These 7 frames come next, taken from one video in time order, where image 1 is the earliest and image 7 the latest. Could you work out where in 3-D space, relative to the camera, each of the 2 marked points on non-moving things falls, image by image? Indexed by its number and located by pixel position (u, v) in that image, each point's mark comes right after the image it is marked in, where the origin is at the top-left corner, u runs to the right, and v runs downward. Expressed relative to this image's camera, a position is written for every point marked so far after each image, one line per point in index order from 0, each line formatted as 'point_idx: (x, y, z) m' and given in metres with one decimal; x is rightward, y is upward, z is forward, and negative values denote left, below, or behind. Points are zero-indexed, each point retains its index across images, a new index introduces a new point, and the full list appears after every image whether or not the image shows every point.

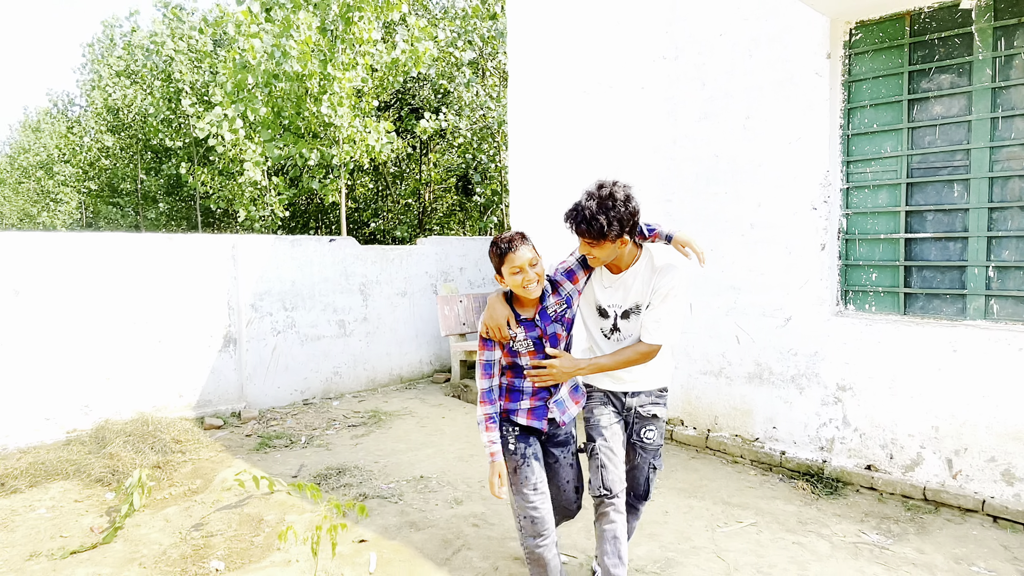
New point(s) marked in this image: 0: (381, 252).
0: (-1.5, +0.4, +7.3) m
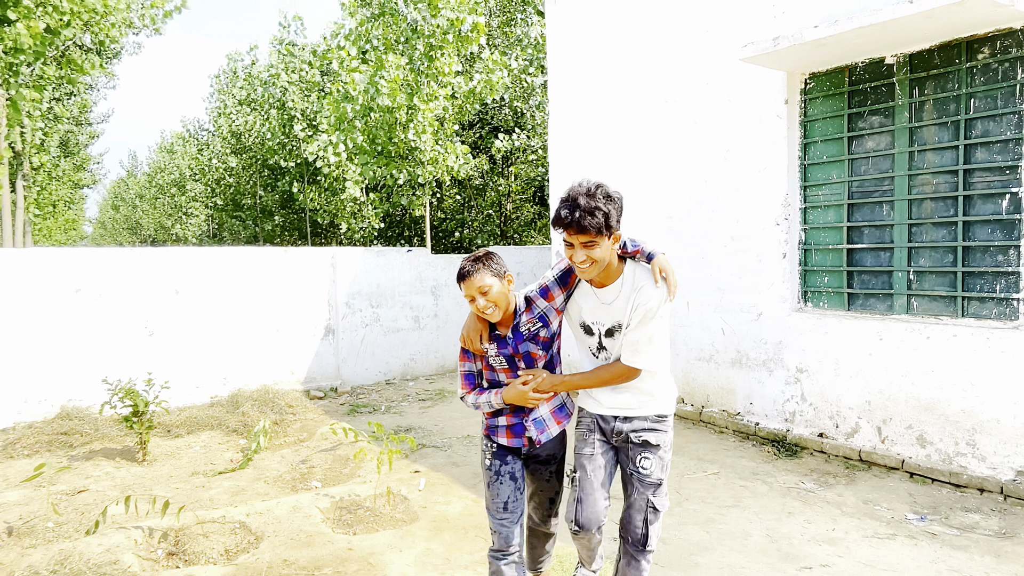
0: (-0.8, +0.4, +8.7) m
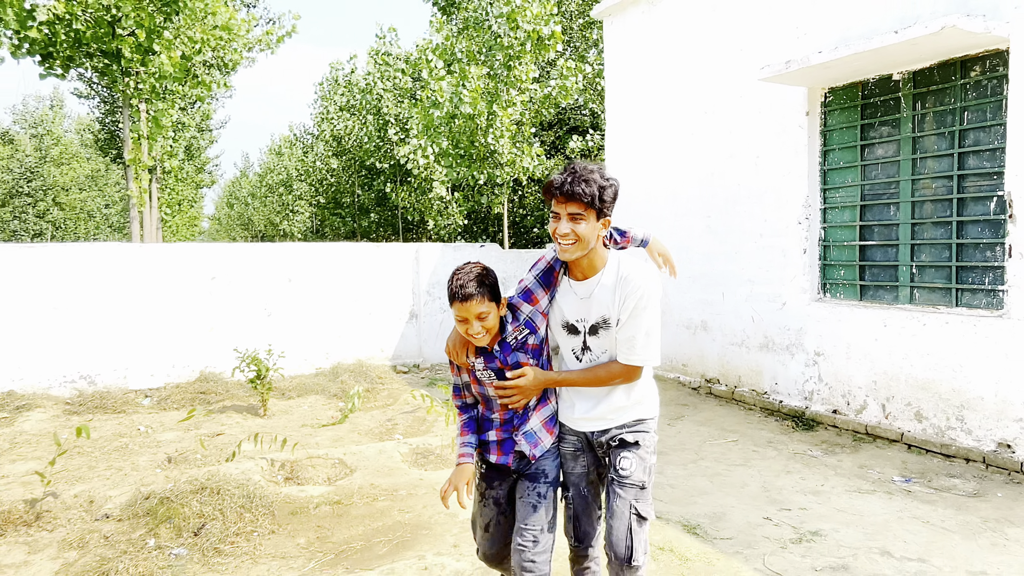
0: (+0.1, +0.5, +9.6) m
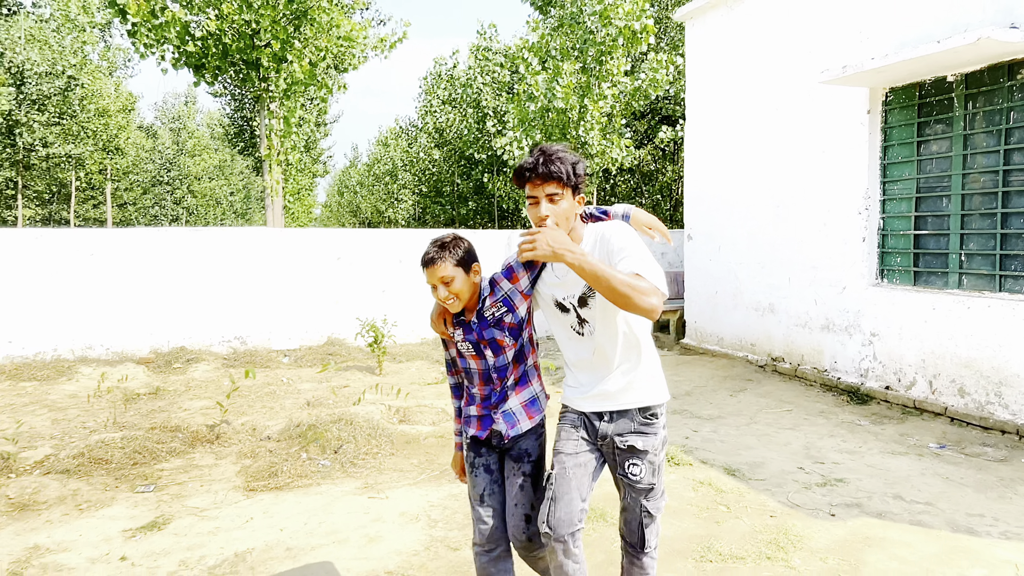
0: (+1.4, +0.7, +10.4) m
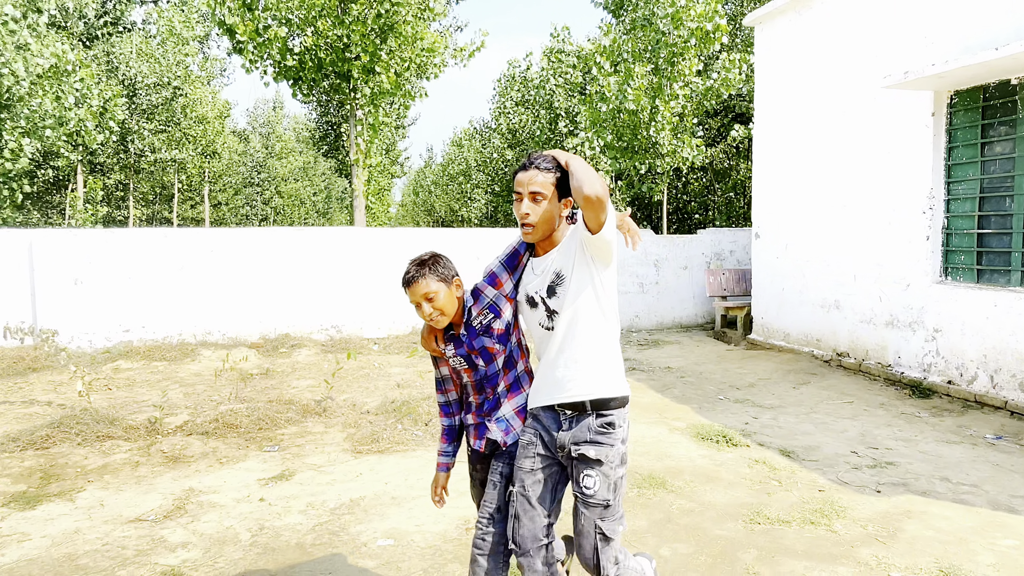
0: (+2.6, +0.8, +10.7) m
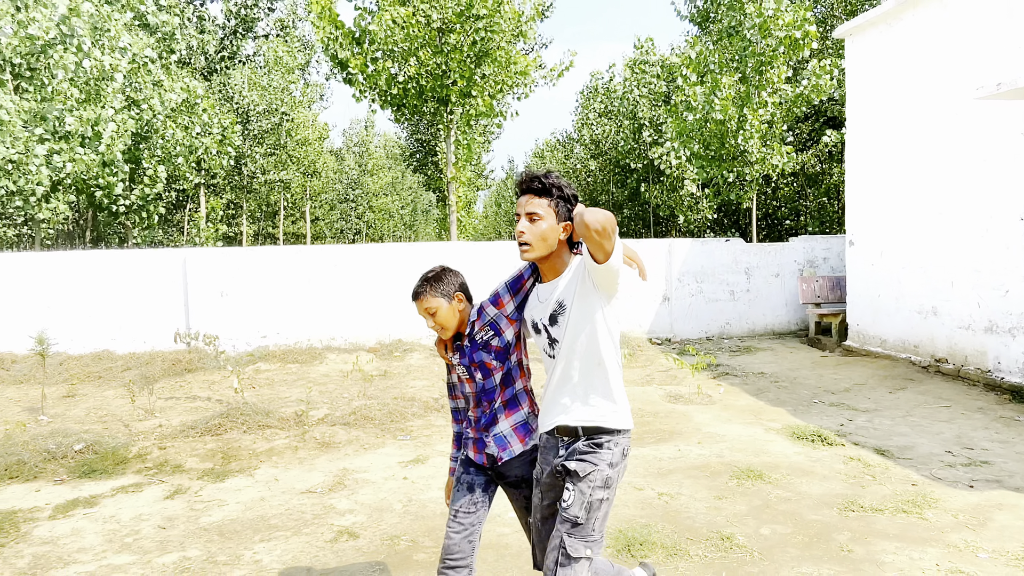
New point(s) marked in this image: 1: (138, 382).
0: (+4.1, +0.7, +10.9) m
1: (-4.8, -1.2, +8.5) m
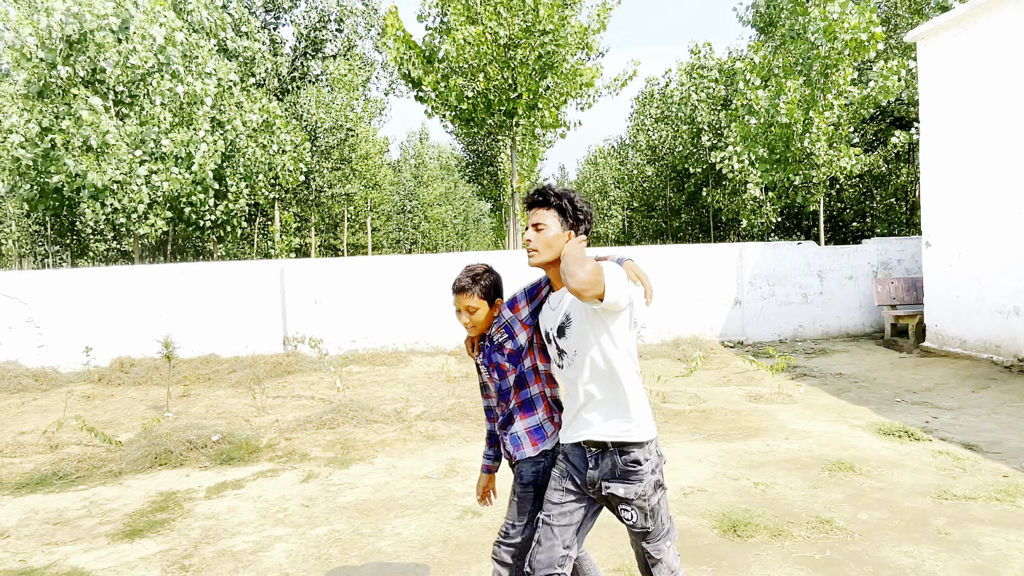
0: (+5.3, +0.6, +11.0) m
1: (-3.7, -1.3, +9.2) m
